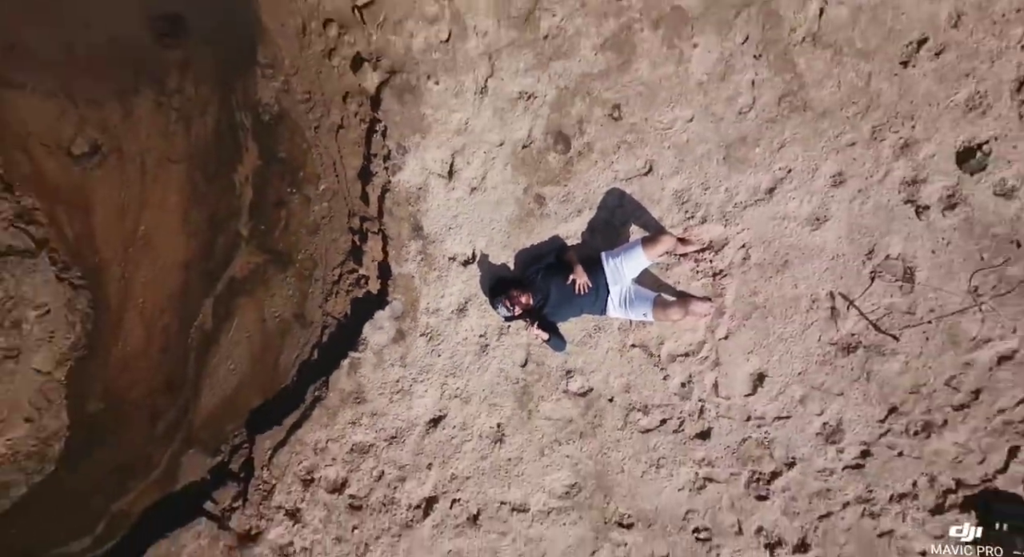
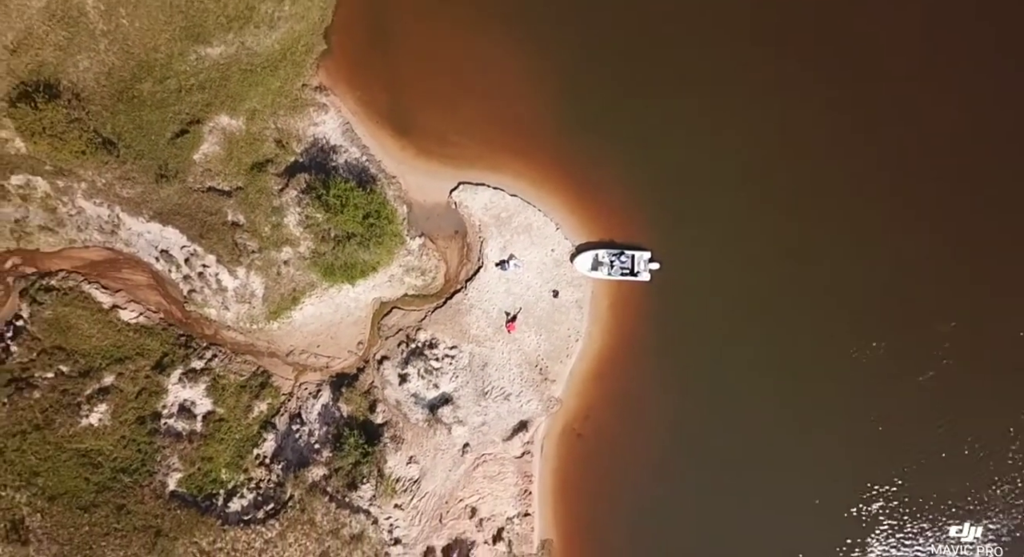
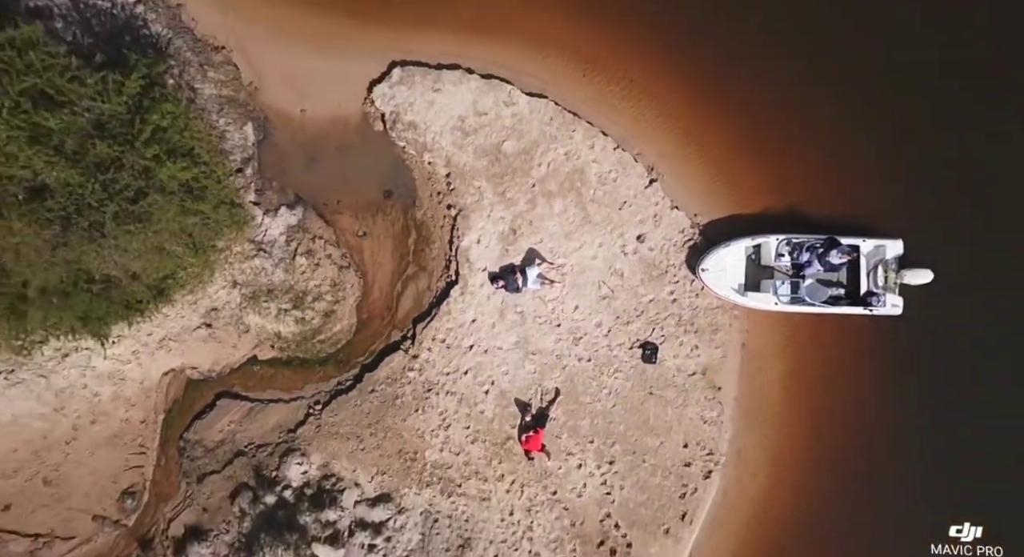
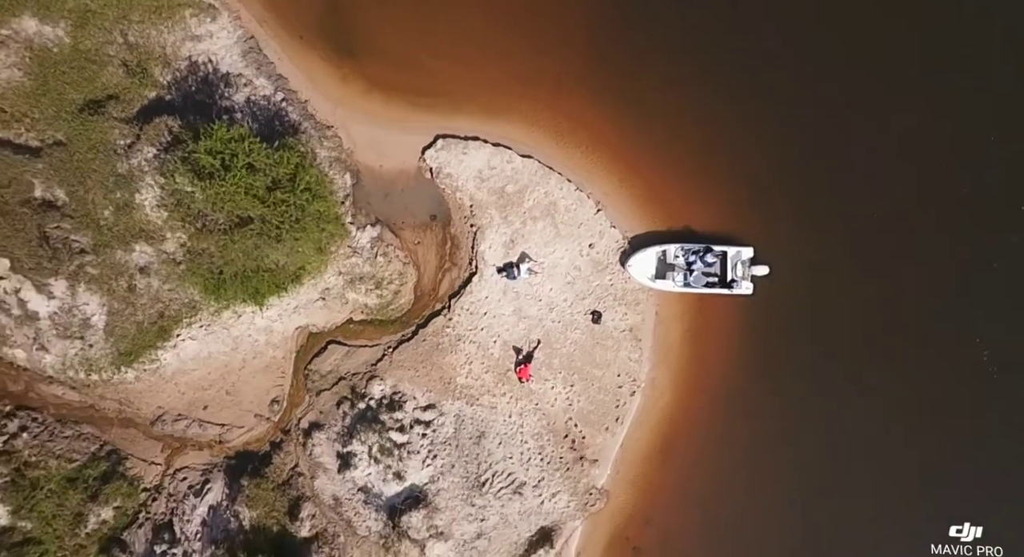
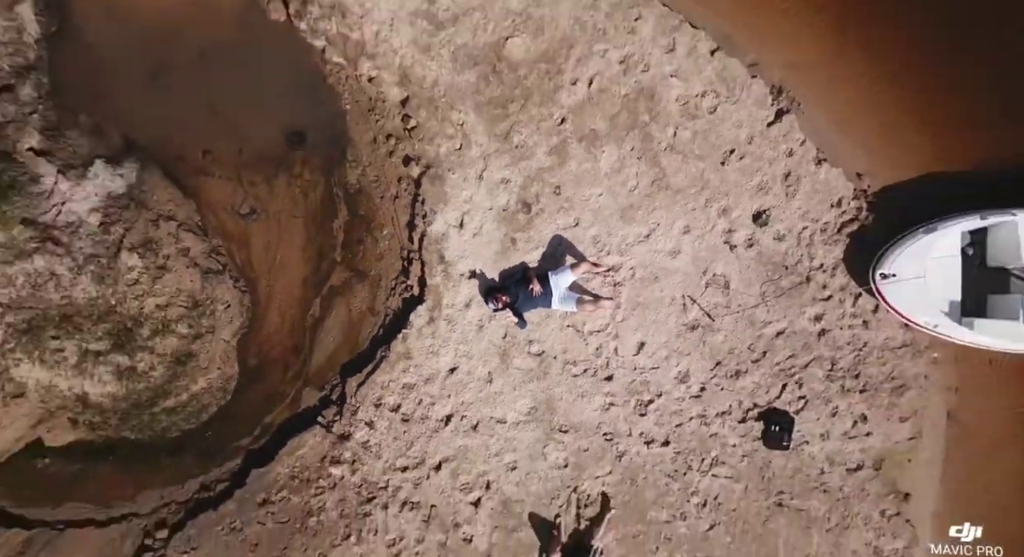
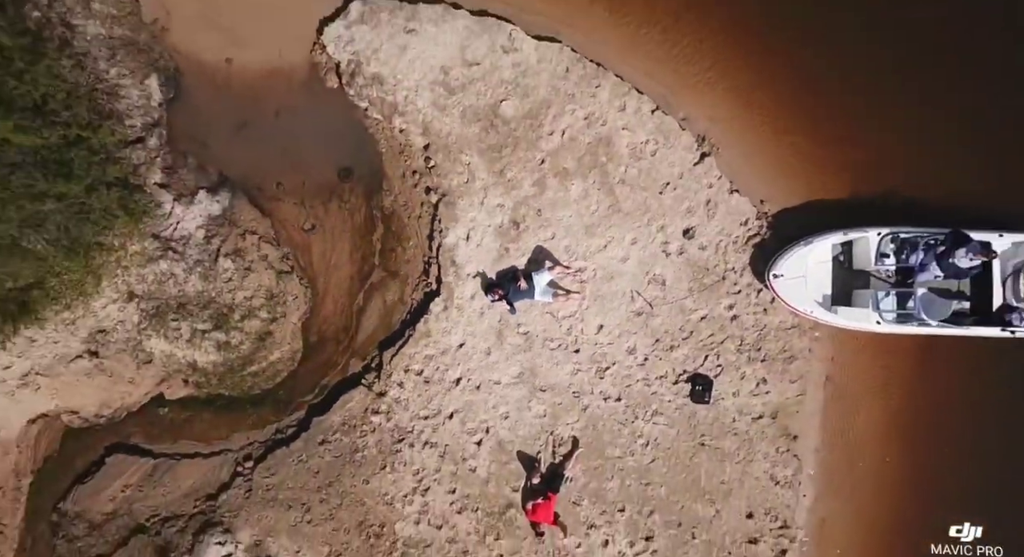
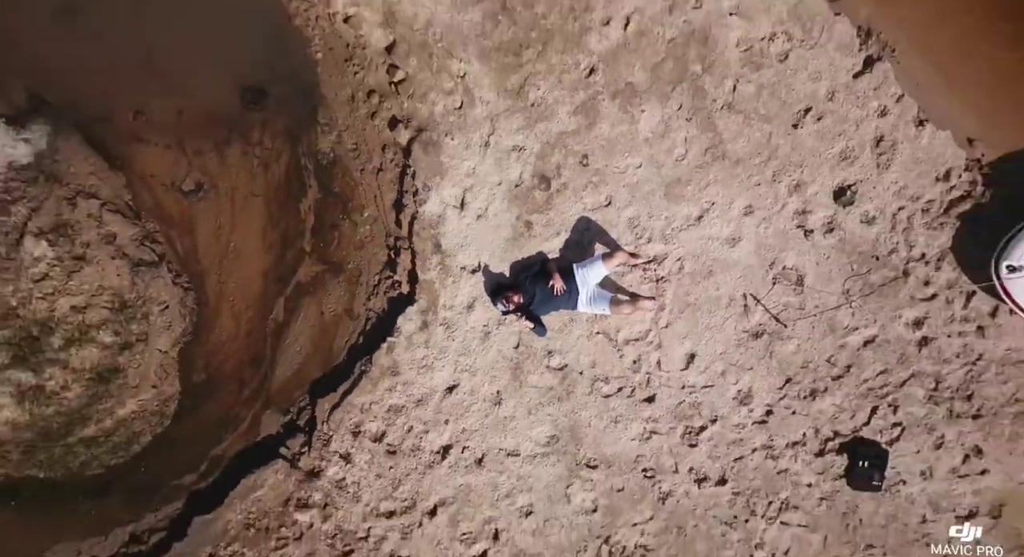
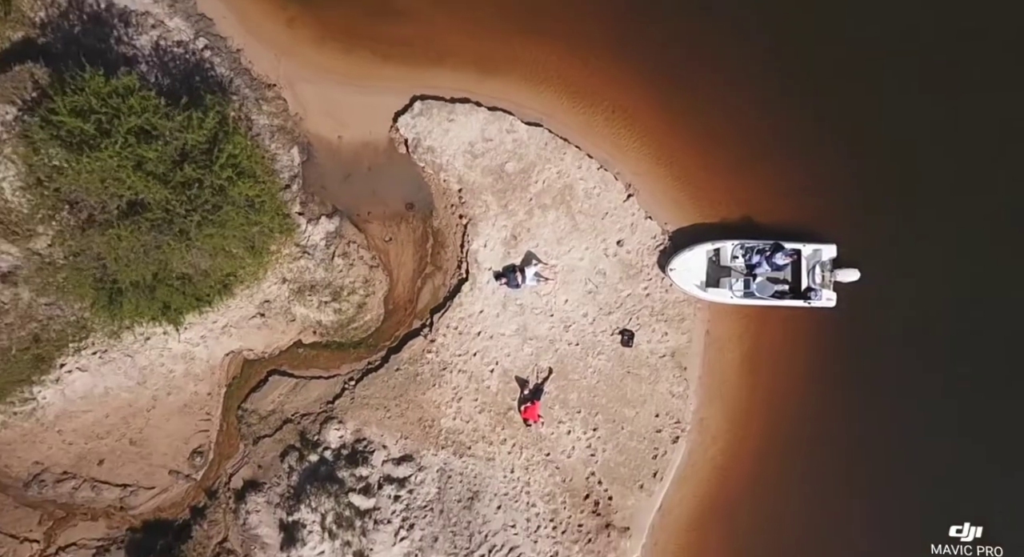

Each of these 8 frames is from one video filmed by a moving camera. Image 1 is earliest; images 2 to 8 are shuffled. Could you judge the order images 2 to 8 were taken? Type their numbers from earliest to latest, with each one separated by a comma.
7, 5, 6, 3, 8, 4, 2
